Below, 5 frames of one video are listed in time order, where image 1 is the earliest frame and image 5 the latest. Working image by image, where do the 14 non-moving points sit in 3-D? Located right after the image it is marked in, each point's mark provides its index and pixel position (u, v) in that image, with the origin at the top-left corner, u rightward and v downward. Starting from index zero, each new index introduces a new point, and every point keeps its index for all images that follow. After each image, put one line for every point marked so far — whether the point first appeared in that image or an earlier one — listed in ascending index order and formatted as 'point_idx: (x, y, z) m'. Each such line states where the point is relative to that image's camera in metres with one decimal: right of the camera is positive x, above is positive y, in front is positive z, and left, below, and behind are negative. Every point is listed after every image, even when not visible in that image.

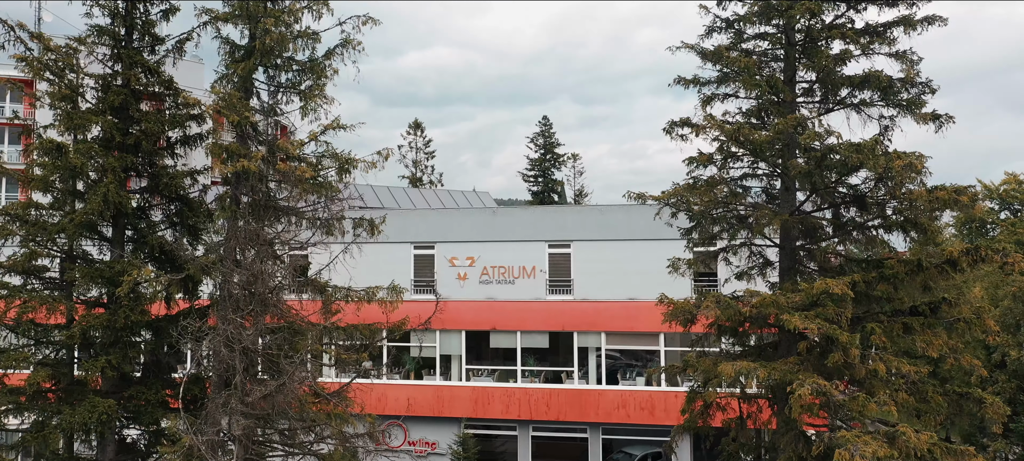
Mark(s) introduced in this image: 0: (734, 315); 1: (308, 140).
0: (+3.6, -1.3, +9.2) m
1: (-4.1, +1.9, +11.4) m
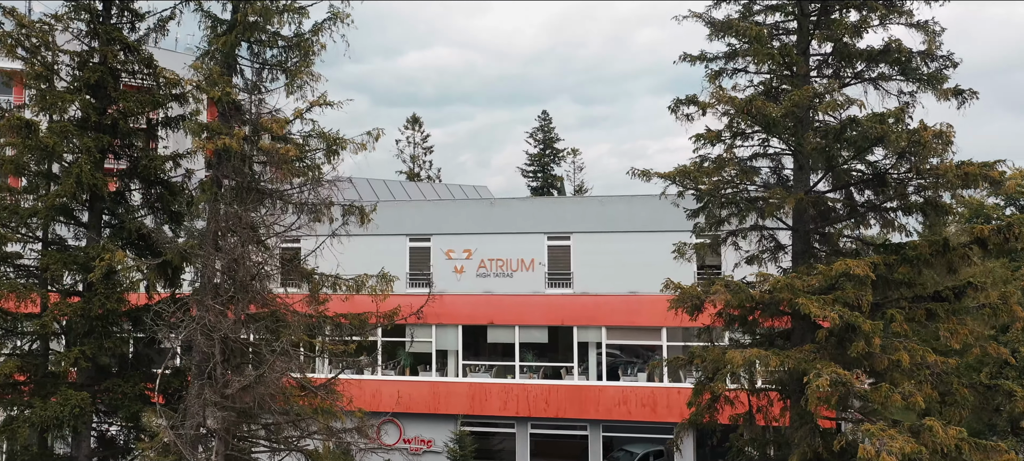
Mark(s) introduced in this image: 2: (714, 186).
0: (+3.6, -1.0, +8.6) m
1: (-4.2, +2.2, +10.8) m
2: (+3.4, +0.9, +9.5) m
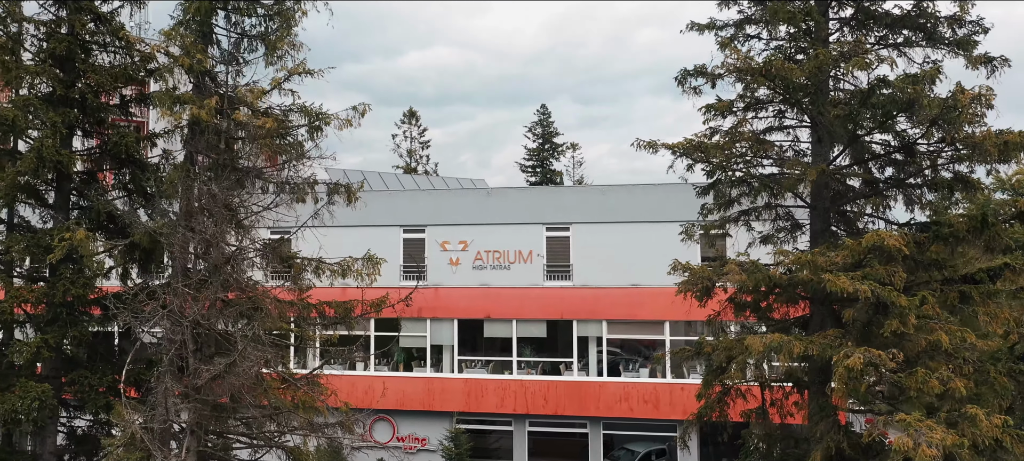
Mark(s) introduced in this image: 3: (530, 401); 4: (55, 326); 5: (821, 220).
0: (+3.5, -0.7, +7.9) m
1: (-4.3, +2.5, +10.1) m
2: (+3.3, +1.2, +8.7) m
3: (+0.6, -5.8, +19.4) m
4: (-8.2, -1.7, +10.2) m
5: (+4.8, +0.2, +8.8) m
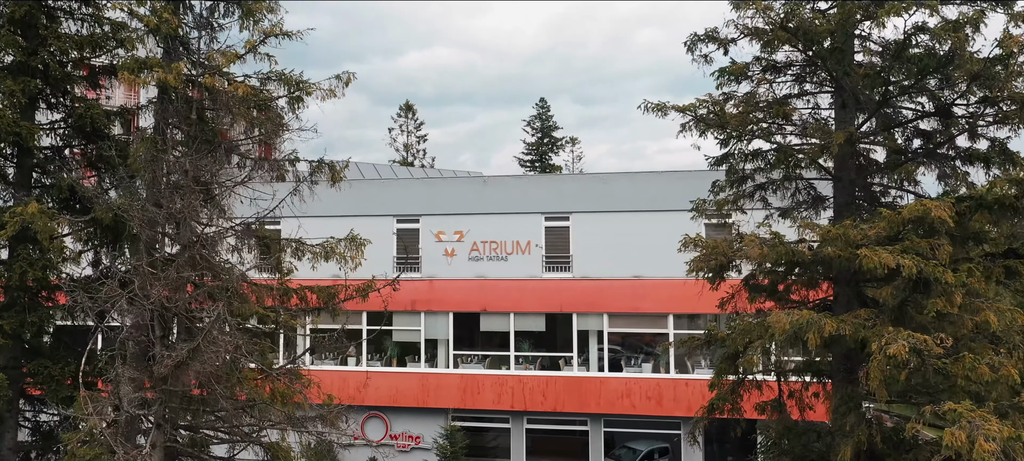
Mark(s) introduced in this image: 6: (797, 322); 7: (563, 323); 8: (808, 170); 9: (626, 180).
0: (+3.4, -0.3, +7.1) m
1: (-4.4, +2.9, +9.3) m
2: (+3.3, +1.6, +8.0) m
3: (+0.5, -5.5, +18.6) m
4: (-8.3, -1.4, +9.4) m
5: (+4.8, +0.5, +8.1) m
6: (+3.1, -1.0, +6.3) m
7: (+1.7, -3.1, +18.7) m
8: (+4.3, +0.9, +8.2) m
9: (+3.8, +1.7, +18.8) m
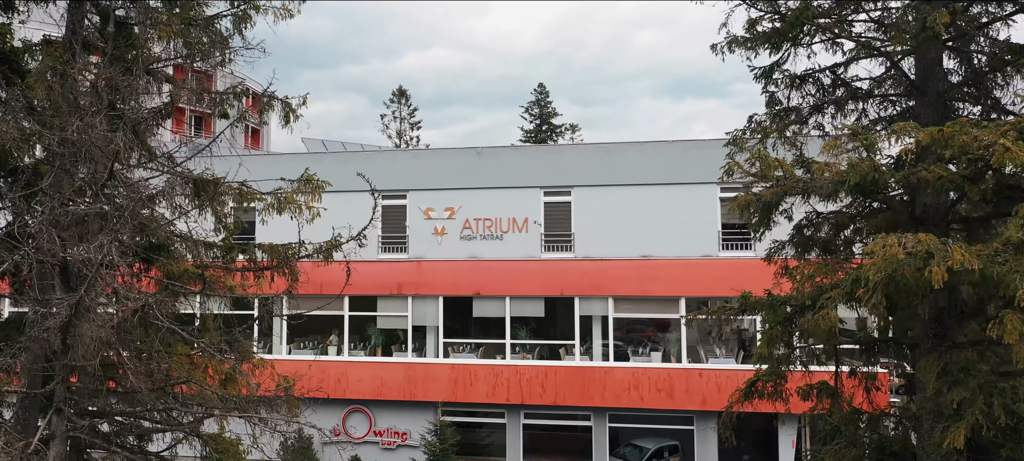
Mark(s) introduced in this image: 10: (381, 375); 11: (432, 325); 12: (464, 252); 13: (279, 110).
0: (+3.3, +0.4, +5.4) m
1: (-4.5, +3.6, +7.6) m
2: (+3.2, +2.3, +6.3) m
3: (+0.4, -4.7, +16.9) m
4: (-8.4, -0.6, +7.7) m
5: (+4.7, +1.3, +6.4) m
6: (+3.0, -0.3, +4.6) m
7: (+1.5, -2.3, +17.0) m
8: (+4.2, +1.6, +6.5) m
9: (+3.7, +2.4, +17.1) m
10: (-4.1, -4.5, +17.6) m
11: (-2.5, -2.9, +17.6) m
12: (-1.5, -0.6, +17.6) m
13: (-3.5, +1.8, +8.6) m
